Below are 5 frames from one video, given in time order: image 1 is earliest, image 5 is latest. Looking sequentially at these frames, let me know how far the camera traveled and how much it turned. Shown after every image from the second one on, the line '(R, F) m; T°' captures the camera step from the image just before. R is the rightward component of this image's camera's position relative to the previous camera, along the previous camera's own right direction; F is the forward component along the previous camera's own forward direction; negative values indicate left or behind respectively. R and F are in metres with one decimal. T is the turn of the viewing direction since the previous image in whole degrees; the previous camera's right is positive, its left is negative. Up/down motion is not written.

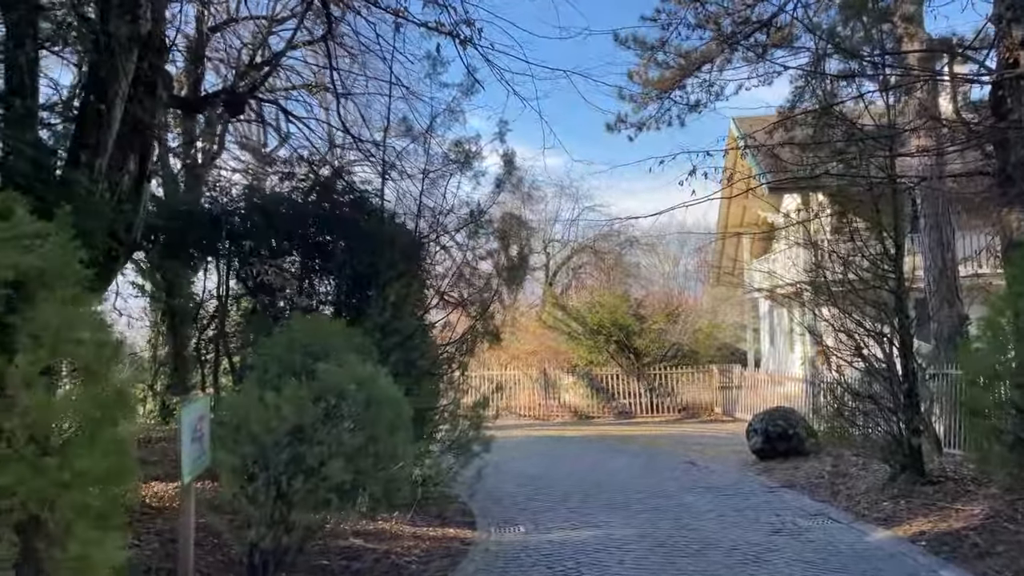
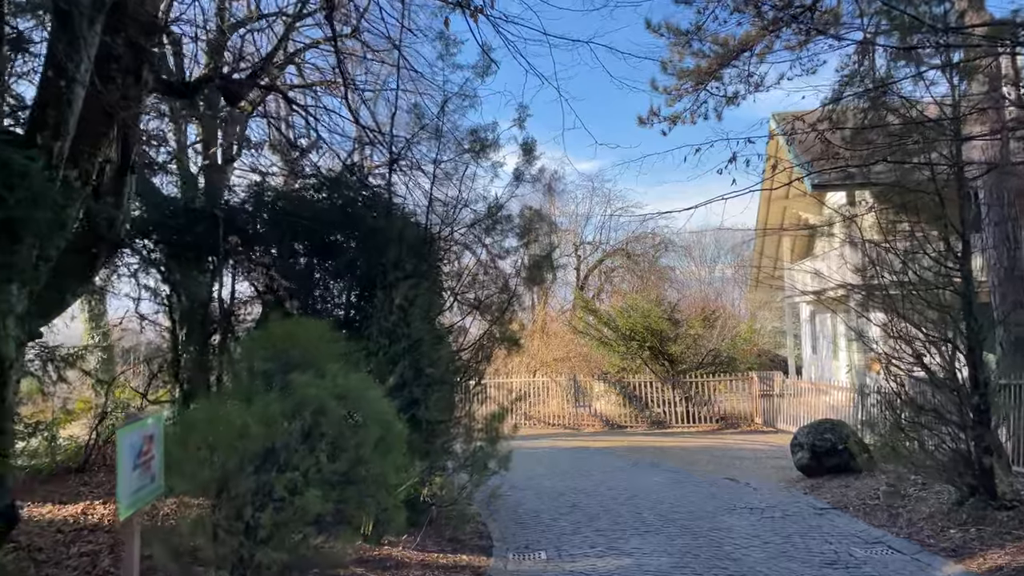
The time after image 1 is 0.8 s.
(+0.1, +0.7) m; -3°
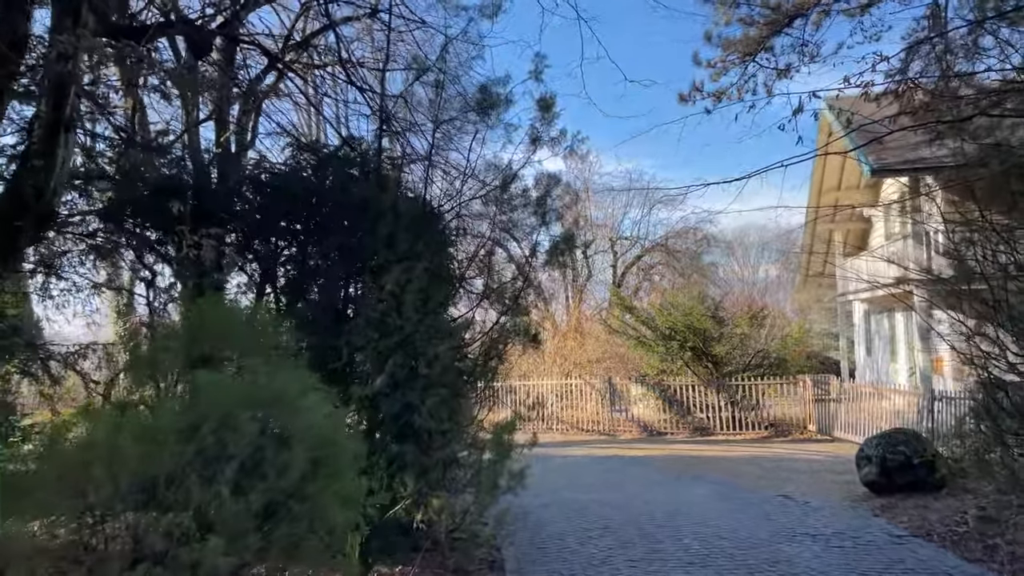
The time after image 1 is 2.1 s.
(+0.2, +1.2) m; -3°
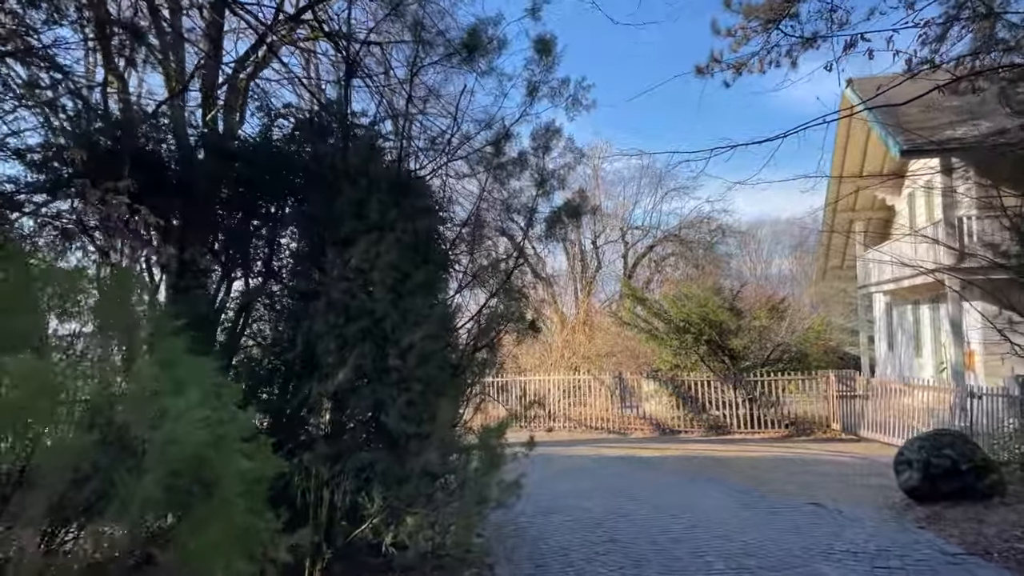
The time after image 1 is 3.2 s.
(+0.1, +0.9) m; -1°
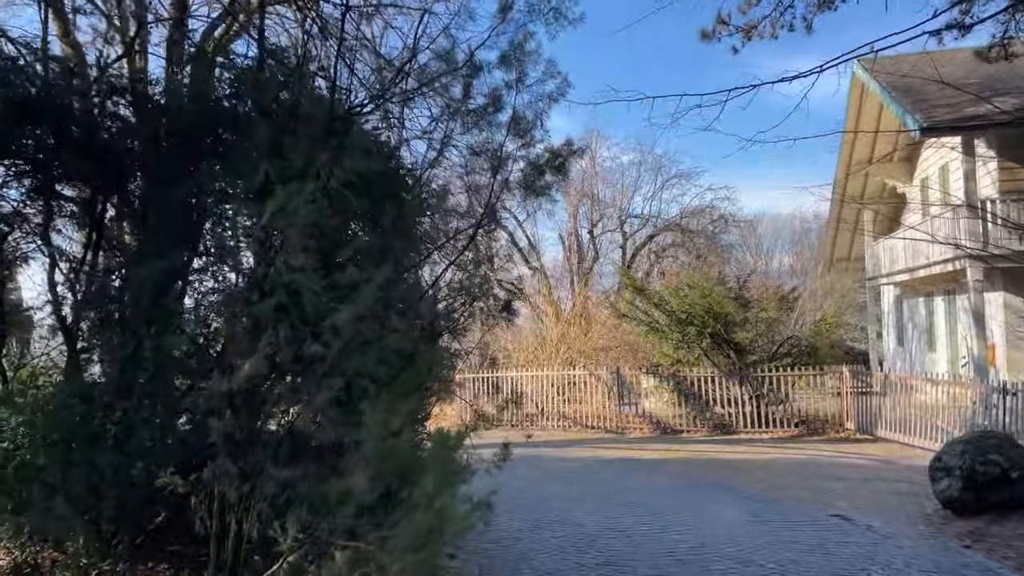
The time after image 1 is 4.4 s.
(+0.2, +1.1) m; 0°
